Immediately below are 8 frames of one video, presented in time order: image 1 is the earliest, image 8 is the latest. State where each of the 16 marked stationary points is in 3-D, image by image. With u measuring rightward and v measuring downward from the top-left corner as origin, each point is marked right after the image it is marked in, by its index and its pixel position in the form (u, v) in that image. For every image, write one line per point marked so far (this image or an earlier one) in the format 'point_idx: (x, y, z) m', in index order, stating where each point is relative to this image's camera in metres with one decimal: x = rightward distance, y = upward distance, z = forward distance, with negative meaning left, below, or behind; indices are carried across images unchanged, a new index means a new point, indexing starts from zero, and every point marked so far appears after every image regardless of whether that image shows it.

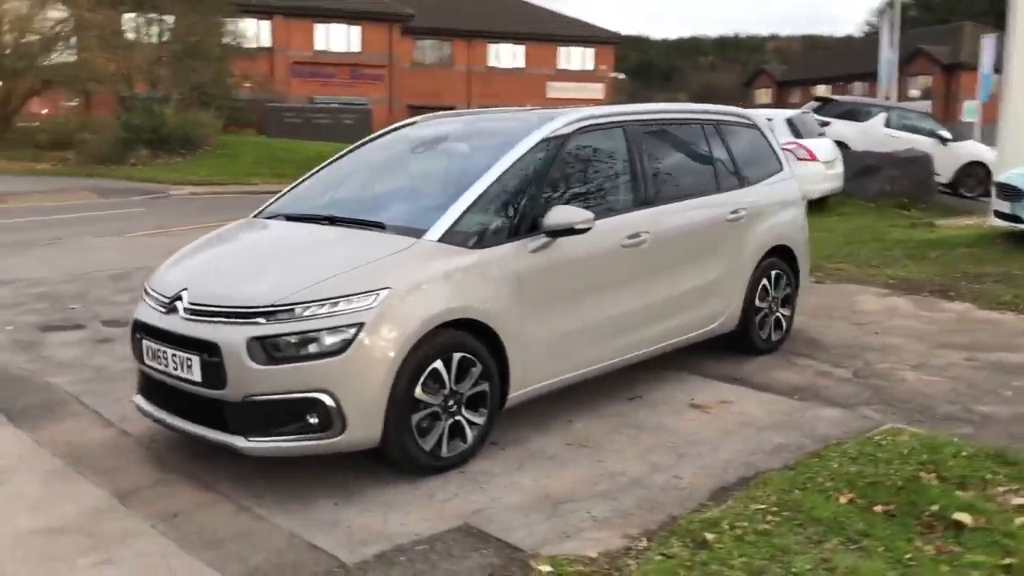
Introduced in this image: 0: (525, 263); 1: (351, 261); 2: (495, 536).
0: (+0.1, +0.1, +4.8) m
1: (-0.8, +0.1, +4.3) m
2: (-0.1, -1.0, +3.8) m
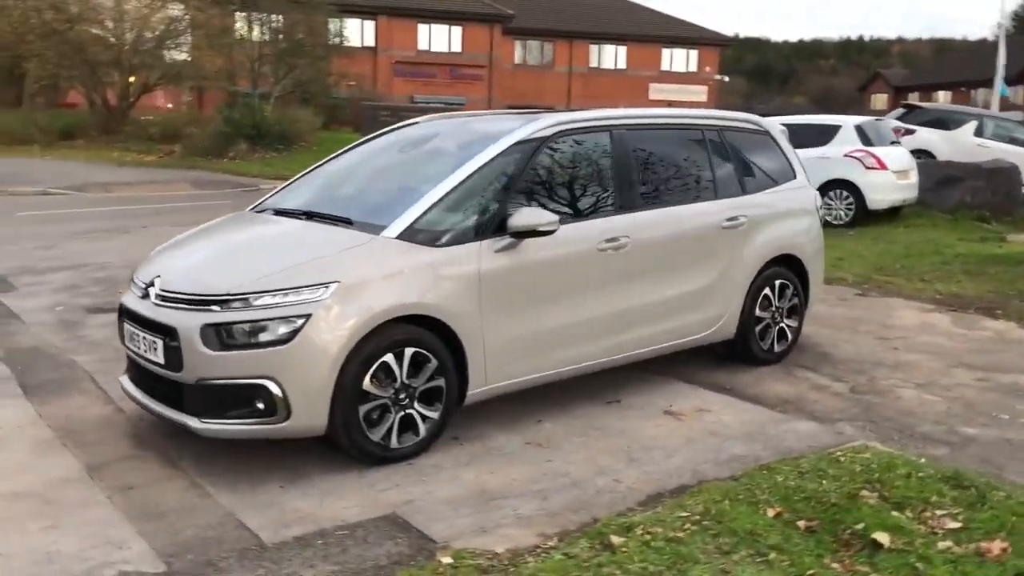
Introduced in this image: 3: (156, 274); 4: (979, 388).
0: (-0.1, +0.1, +4.8) m
1: (-1.0, +0.2, +4.5) m
2: (-0.4, -1.0, +3.9) m
3: (-1.8, +0.1, +4.8) m
4: (+2.9, -0.6, +6.0) m
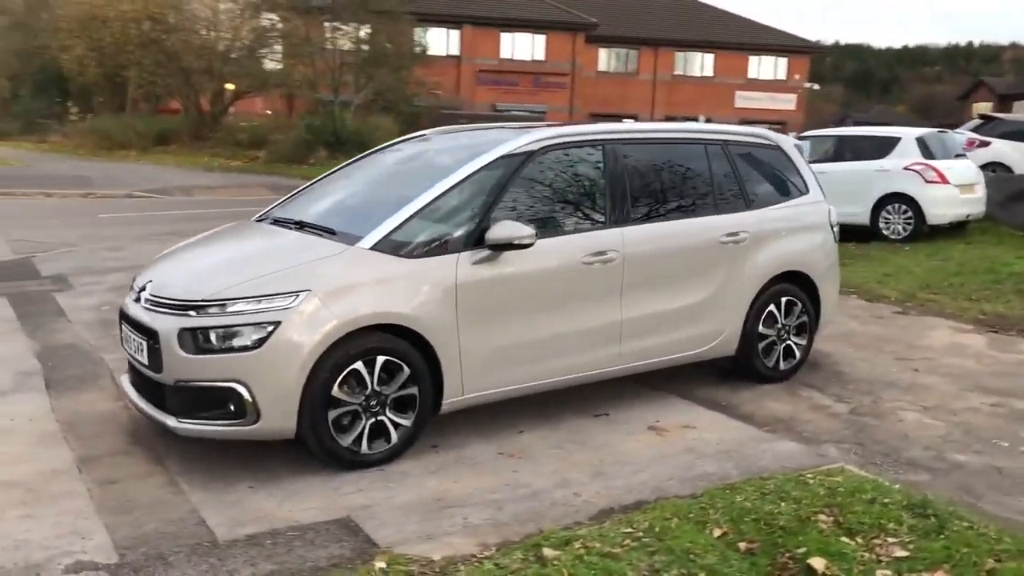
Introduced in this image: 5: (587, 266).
0: (-0.2, +0.1, +4.9) m
1: (-1.1, +0.1, +4.7) m
2: (-0.6, -1.0, +4.0) m
3: (-1.9, 0.0, +5.0) m
4: (+2.9, -0.8, +5.8) m
5: (+0.4, +0.1, +5.3) m
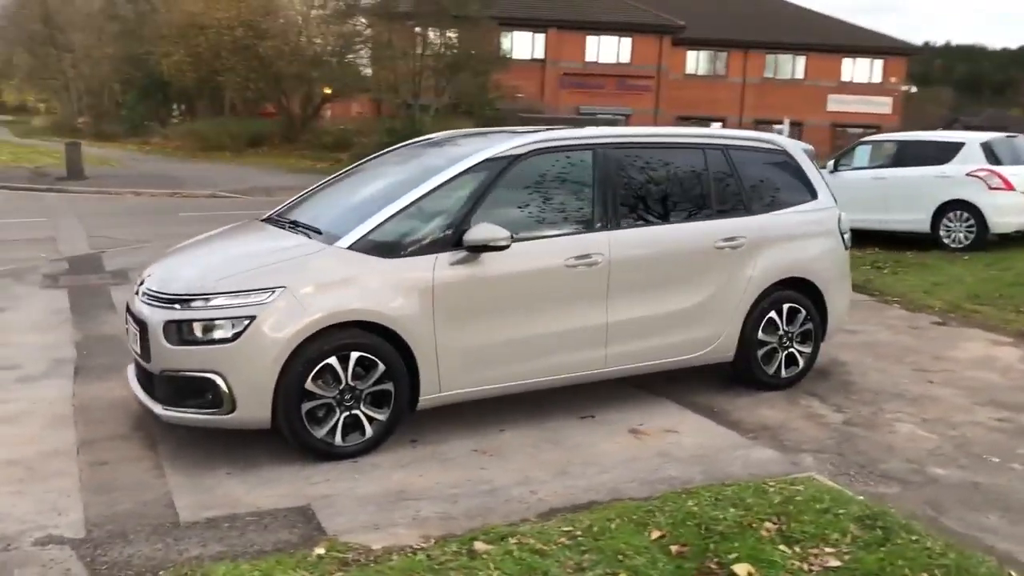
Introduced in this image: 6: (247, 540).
0: (-0.4, +0.1, +5.1) m
1: (-1.3, +0.1, +4.9) m
2: (-0.9, -1.0, +4.2) m
3: (-2.0, +0.1, +5.3) m
4: (+2.8, -0.8, +5.6) m
5: (+0.3, +0.1, +5.4) m
6: (-1.1, -1.0, +4.0) m
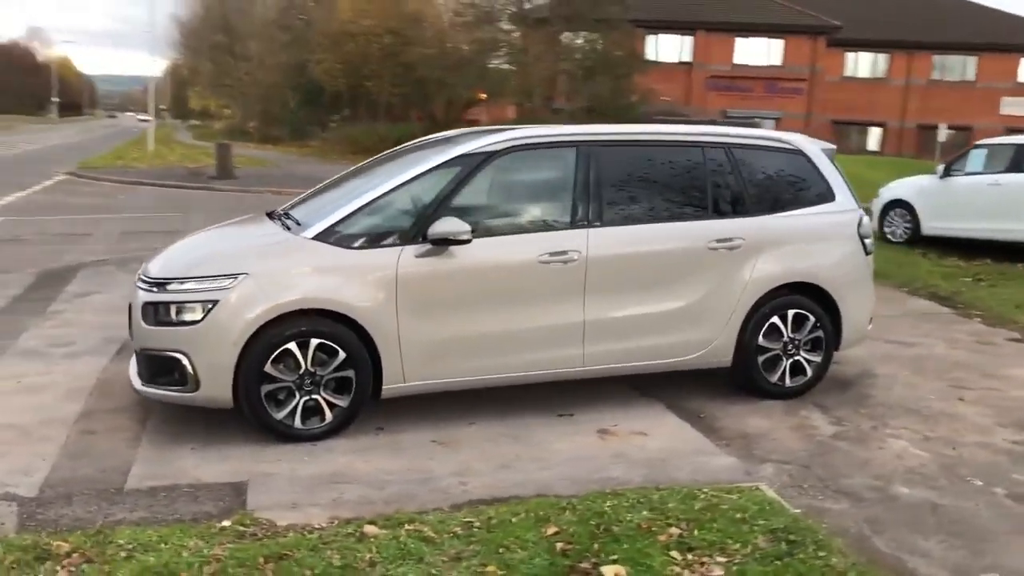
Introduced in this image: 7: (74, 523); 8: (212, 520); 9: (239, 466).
0: (-0.6, +0.1, +5.2) m
1: (-1.5, +0.2, +5.2) m
2: (-1.2, -1.0, +4.4) m
3: (-2.1, +0.2, +5.7) m
4: (+2.6, -0.9, +5.2) m
5: (+0.2, +0.1, +5.4) m
6: (-1.5, -1.0, +4.2) m
7: (-1.9, -1.0, +4.0) m
8: (-1.3, -1.0, +4.1) m
9: (-1.4, -0.9, +4.8) m
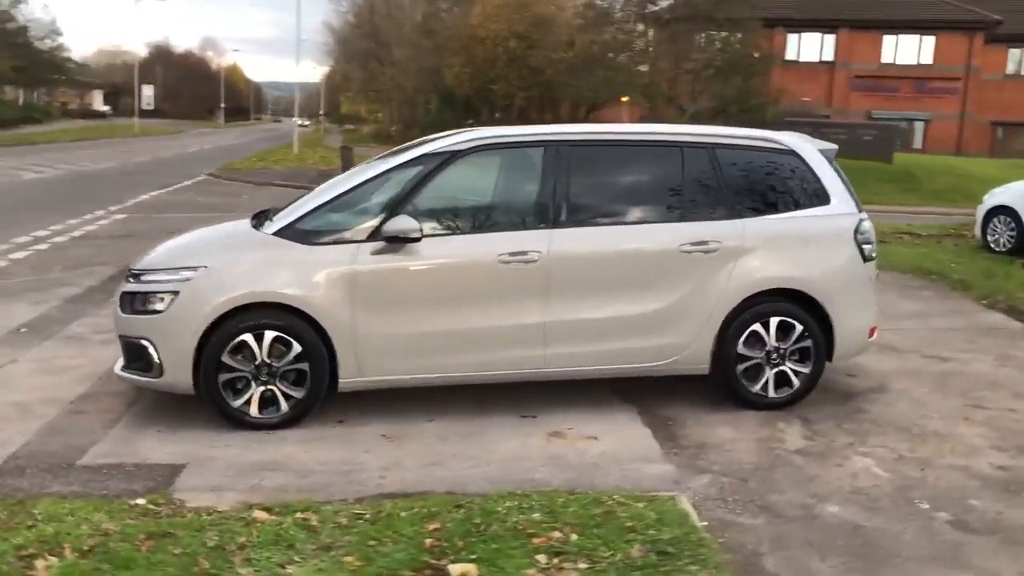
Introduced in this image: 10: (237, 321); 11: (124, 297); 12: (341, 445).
0: (-0.8, +0.1, +5.3) m
1: (-1.7, +0.2, +5.4) m
2: (-1.6, -0.9, +4.6) m
3: (-2.3, +0.2, +6.1) m
4: (+2.3, -0.9, +4.8) m
5: (0.0, +0.1, +5.4) m
6: (-1.9, -0.9, +4.5) m
7: (-2.3, -0.9, +4.4) m
8: (-1.7, -1.0, +4.4) m
9: (-1.7, -0.8, +5.0) m
10: (-1.5, -0.2, +5.2) m
11: (-2.2, -0.1, +5.4) m
12: (-0.9, -0.8, +5.1) m
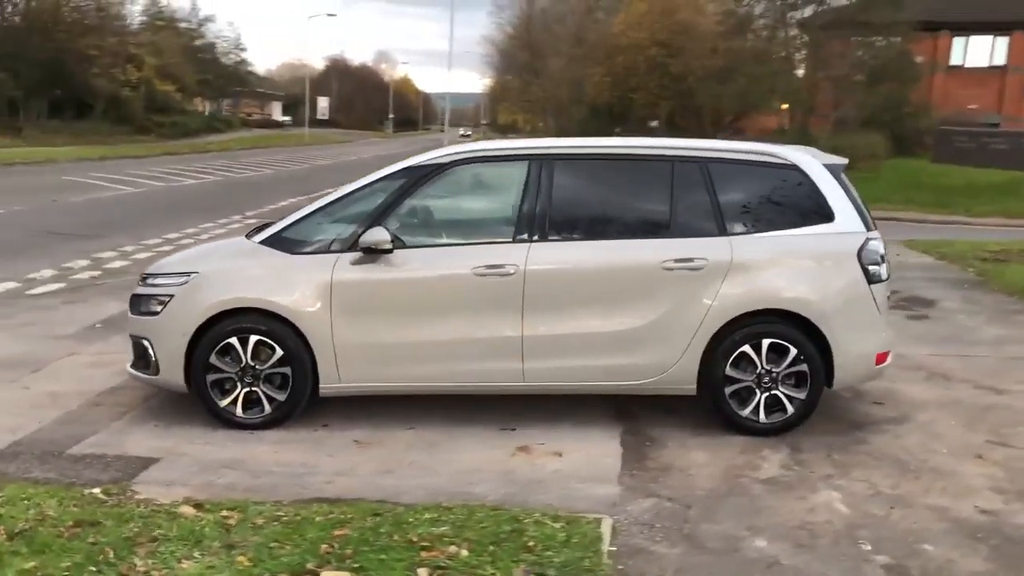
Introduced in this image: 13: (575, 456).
0: (-1.0, +0.1, +5.5) m
1: (-1.8, +0.2, +5.7) m
2: (-1.9, -0.9, +4.9) m
3: (-2.3, +0.2, +6.5) m
4: (+2.0, -1.1, +4.4) m
5: (-0.2, +0.1, +5.4) m
6: (-2.2, -0.9, +4.8) m
7: (-2.6, -0.9, +4.8) m
8: (-2.0, -1.0, +4.7) m
9: (-1.9, -0.9, +5.3) m
10: (-1.7, -0.2, +5.5) m
11: (-2.3, -0.1, +5.8) m
12: (-1.1, -0.9, +5.2) m
13: (+0.3, -0.9, +5.1) m
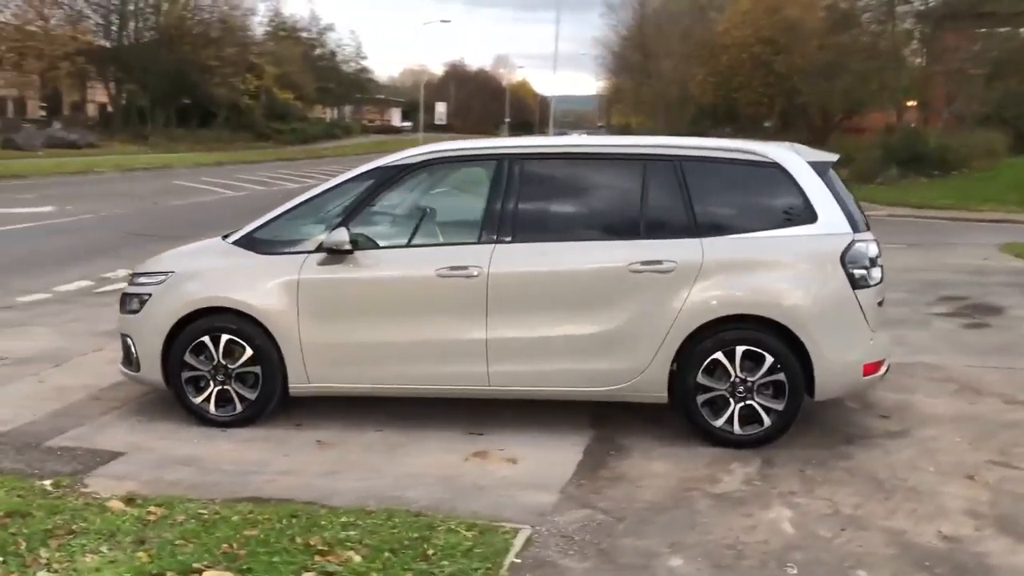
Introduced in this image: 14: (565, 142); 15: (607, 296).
0: (-1.1, +0.1, +5.5) m
1: (-2.0, +0.2, +5.8) m
2: (-2.1, -0.9, +5.0) m
3: (-2.3, +0.2, +6.7) m
4: (+1.6, -1.1, +4.1) m
5: (-0.4, 0.0, +5.3) m
6: (-2.5, -0.9, +5.0) m
7: (-2.9, -0.9, +5.0) m
8: (-2.3, -1.0, +4.8) m
9: (-2.1, -0.9, +5.4) m
10: (-1.8, -0.2, +5.6) m
11: (-2.4, -0.1, +6.0) m
12: (-1.3, -0.9, +5.3) m
13: (+0.1, -0.9, +5.0) m
14: (+0.3, +0.9, +5.5) m
15: (+0.6, 0.0, +5.2) m
